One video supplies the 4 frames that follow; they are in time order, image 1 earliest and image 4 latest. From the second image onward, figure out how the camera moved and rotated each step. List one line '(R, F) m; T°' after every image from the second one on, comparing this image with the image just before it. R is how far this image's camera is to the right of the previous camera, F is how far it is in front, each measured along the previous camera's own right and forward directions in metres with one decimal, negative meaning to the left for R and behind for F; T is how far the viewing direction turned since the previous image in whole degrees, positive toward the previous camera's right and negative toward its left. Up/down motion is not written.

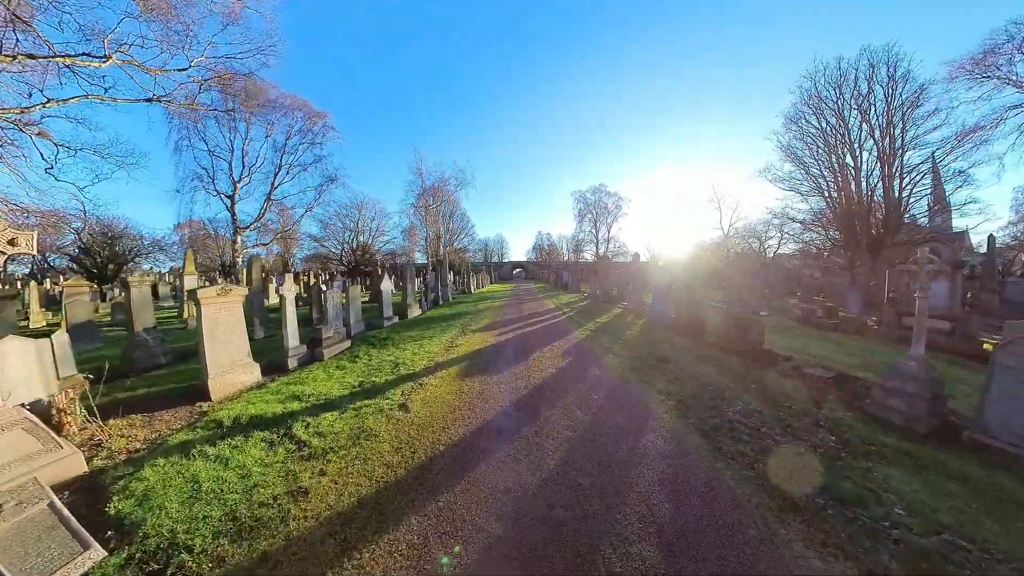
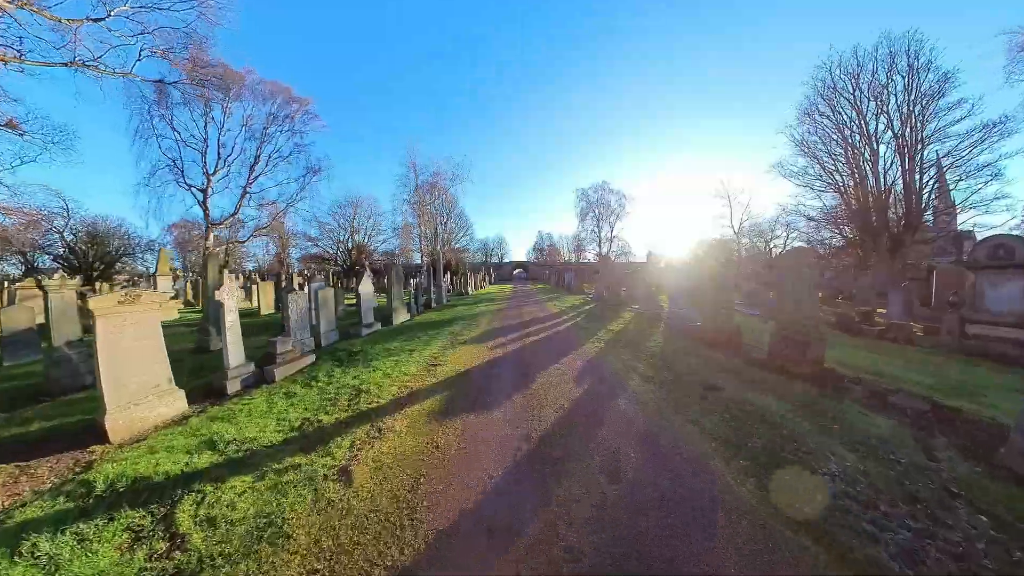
(0.0, +1.6) m; 0°
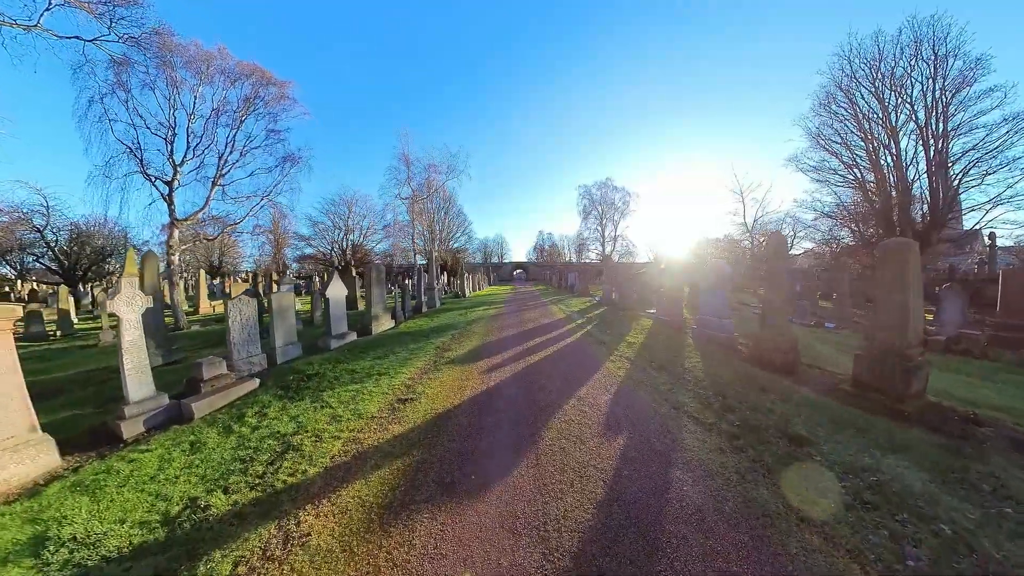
(0.0, +1.6) m; 0°
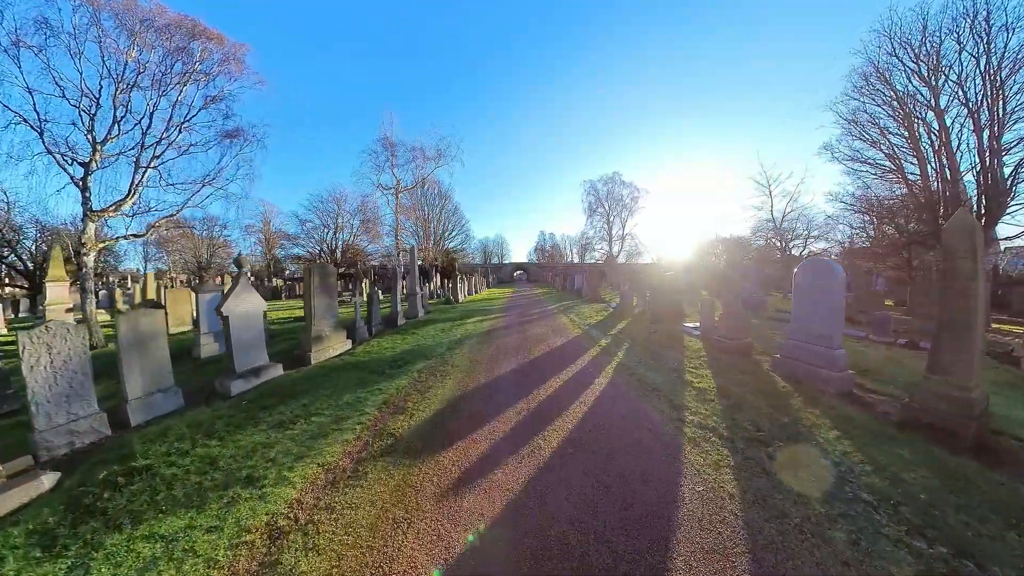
(0.0, +2.6) m; 0°
